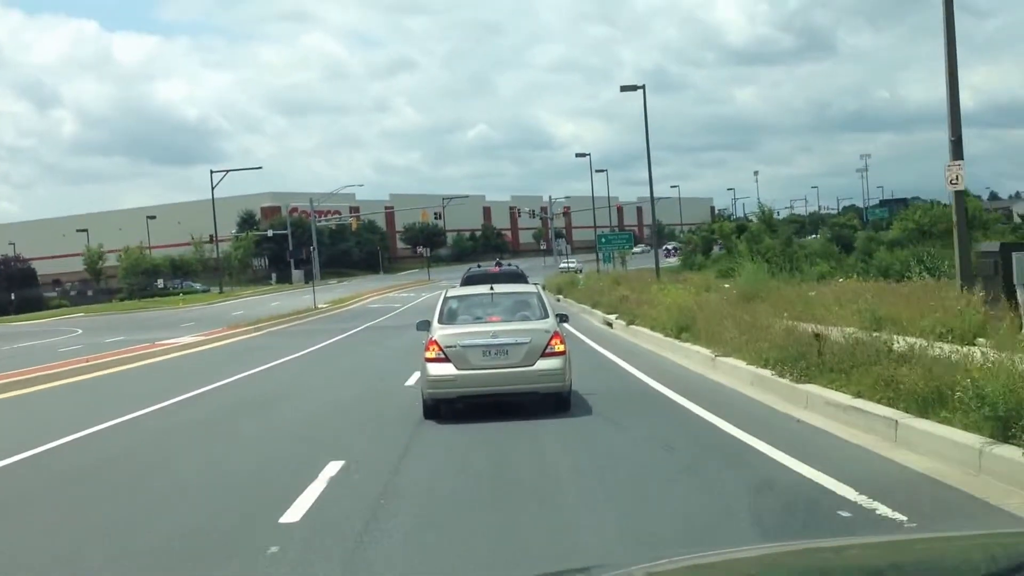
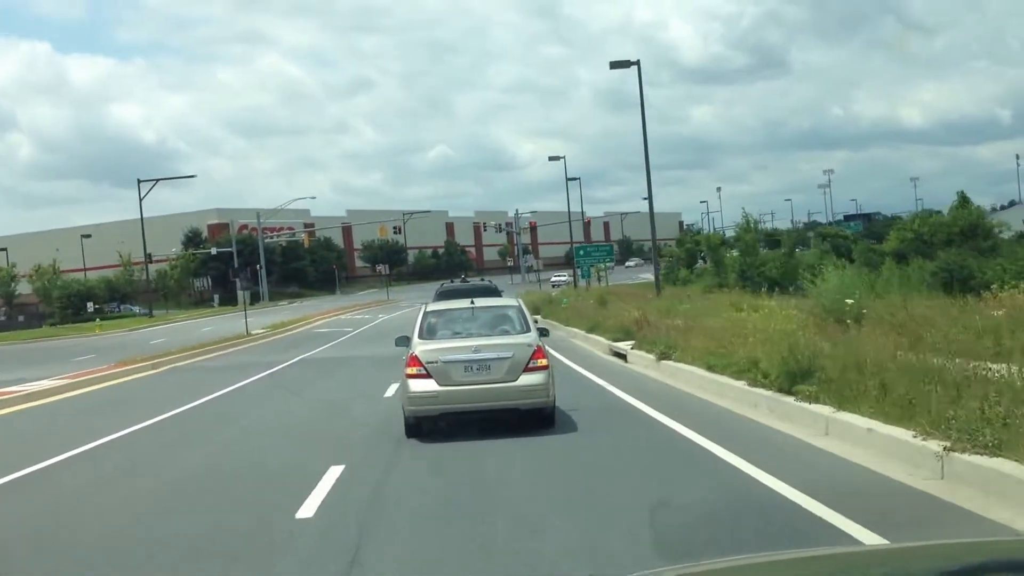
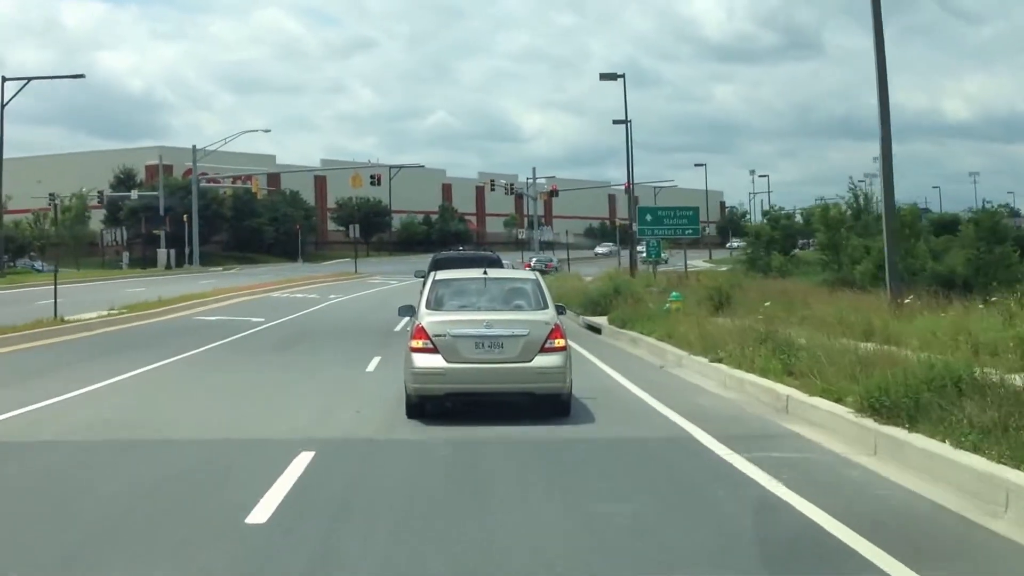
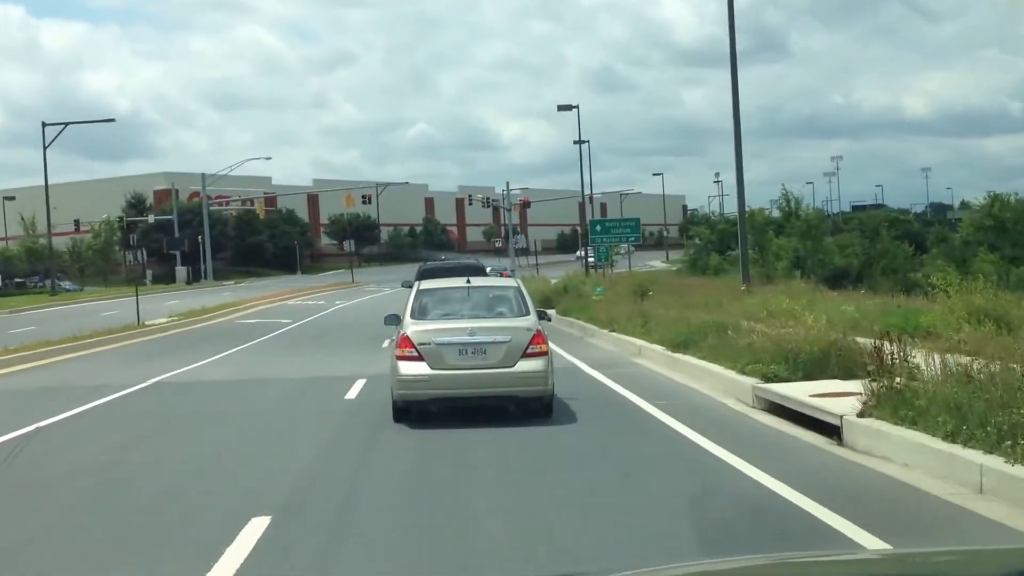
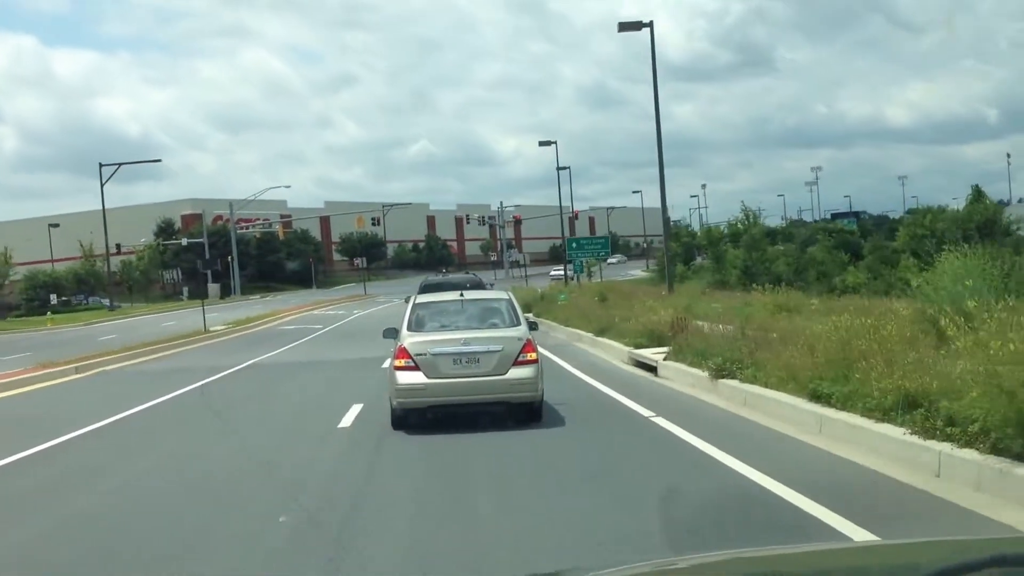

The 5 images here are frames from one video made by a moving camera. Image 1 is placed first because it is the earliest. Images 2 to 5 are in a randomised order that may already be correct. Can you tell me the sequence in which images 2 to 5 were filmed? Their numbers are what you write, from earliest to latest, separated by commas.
2, 5, 4, 3
